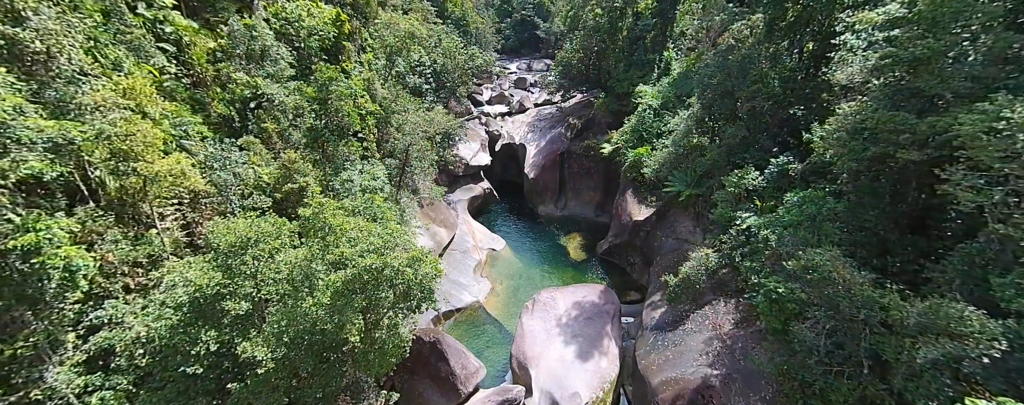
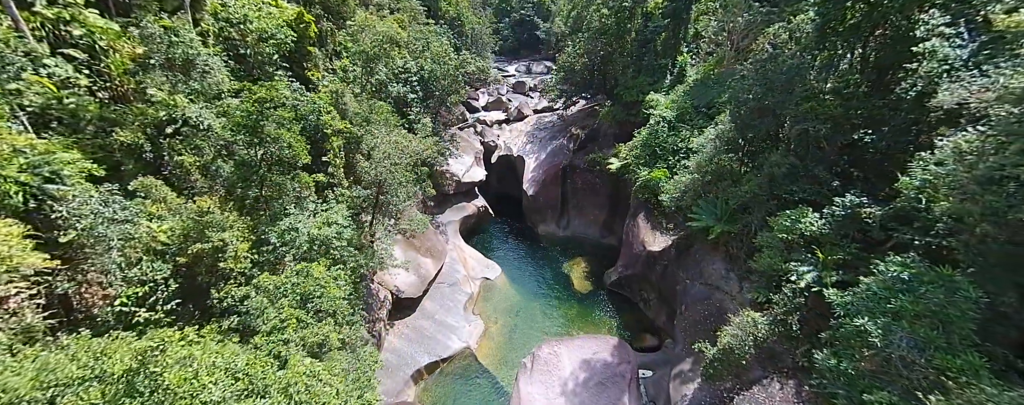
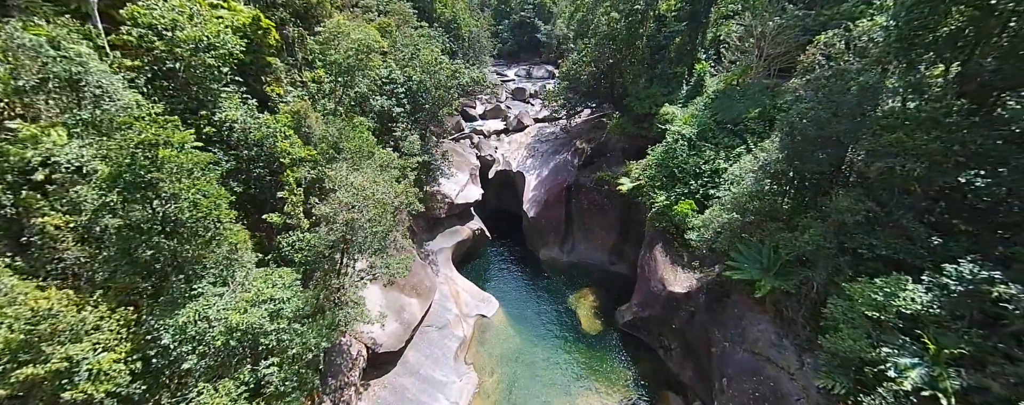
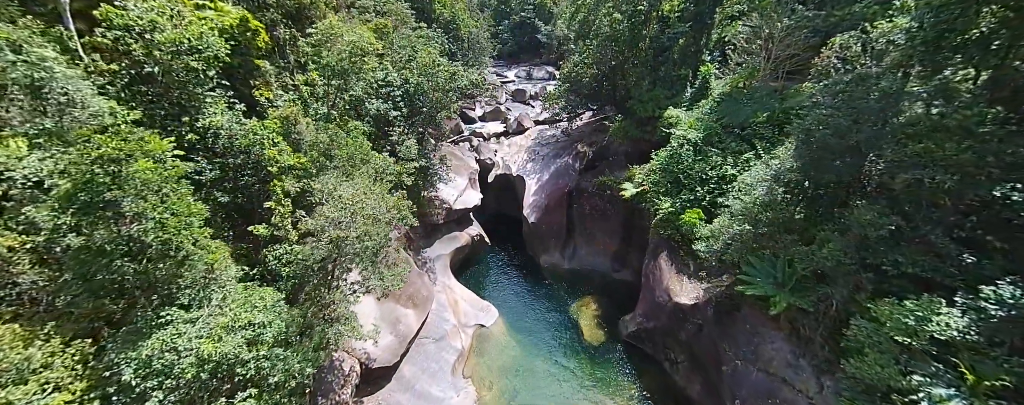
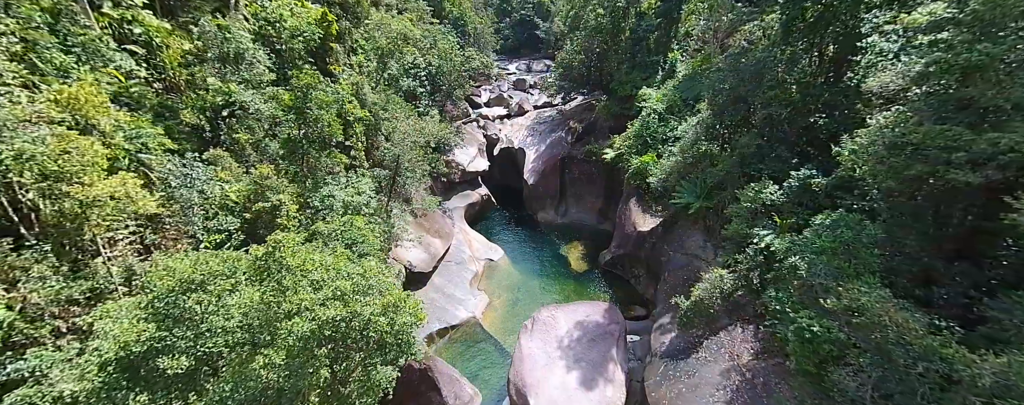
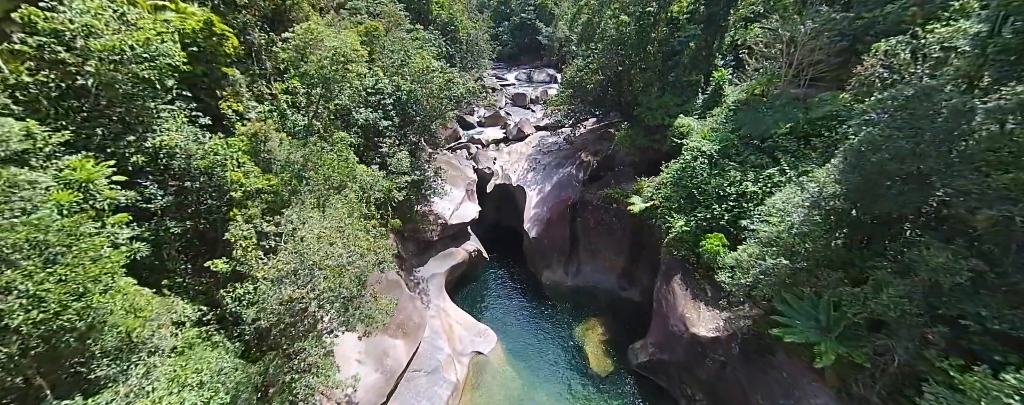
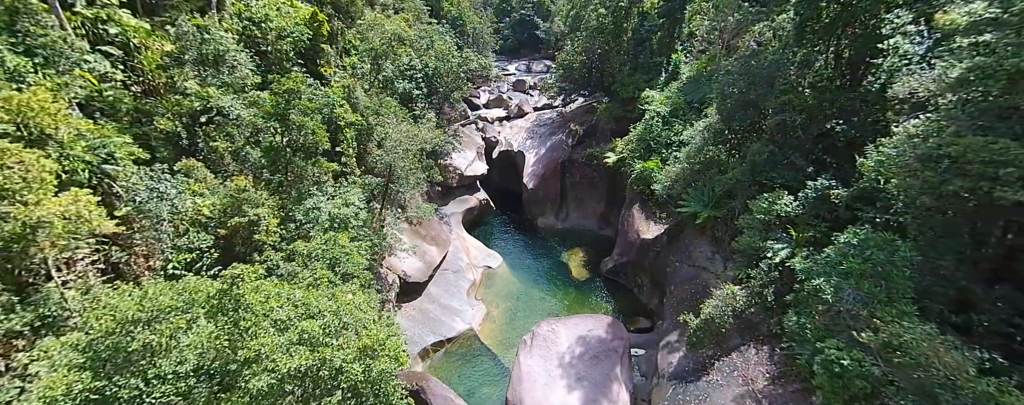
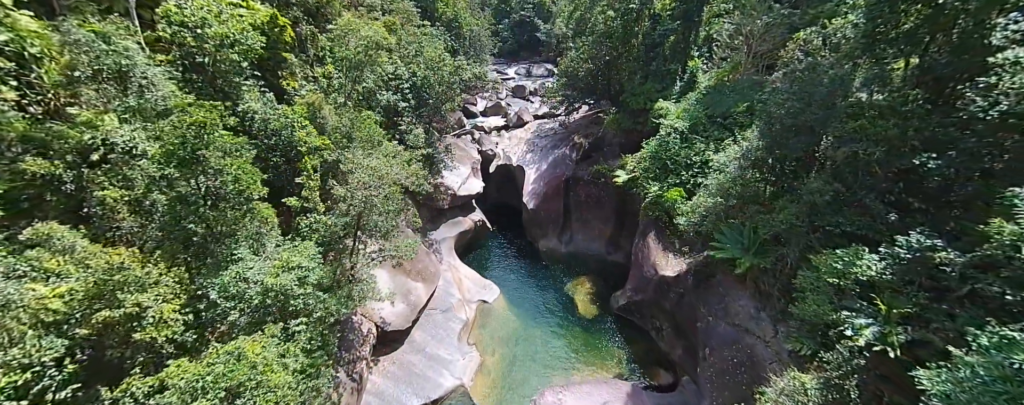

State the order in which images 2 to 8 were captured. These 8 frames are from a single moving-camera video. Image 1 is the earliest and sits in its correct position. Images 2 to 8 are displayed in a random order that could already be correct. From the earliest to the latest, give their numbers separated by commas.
5, 7, 2, 8, 3, 4, 6
